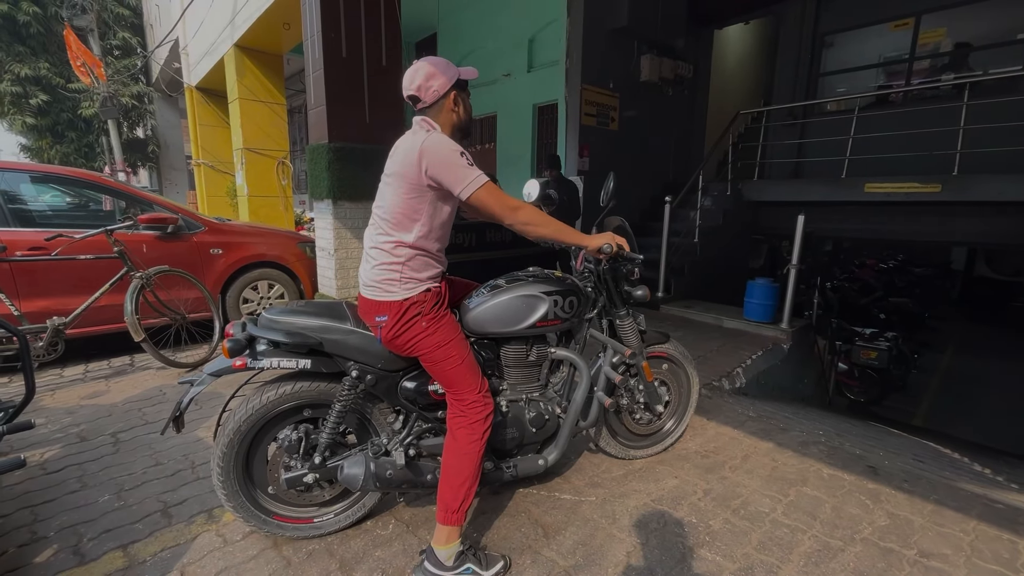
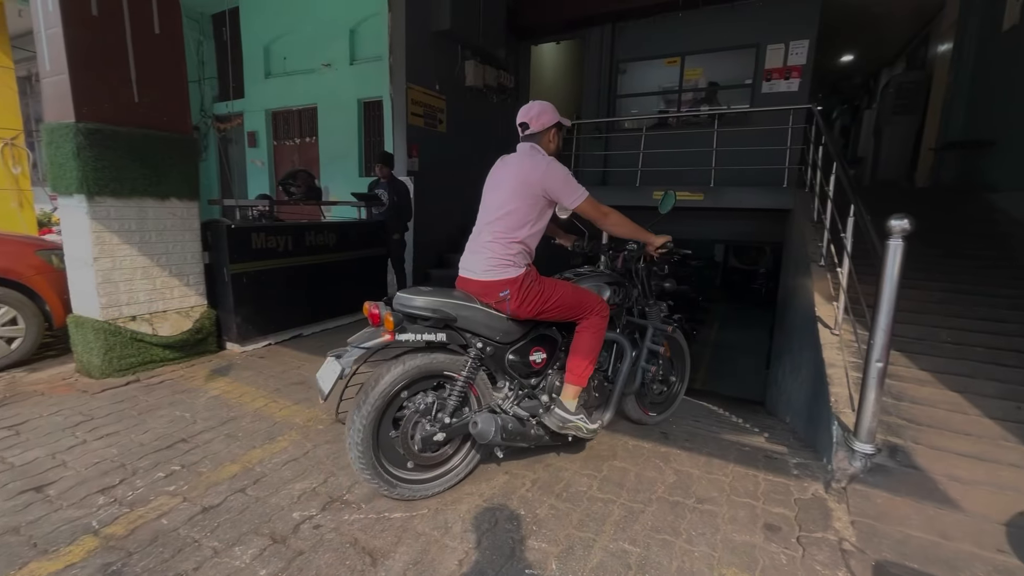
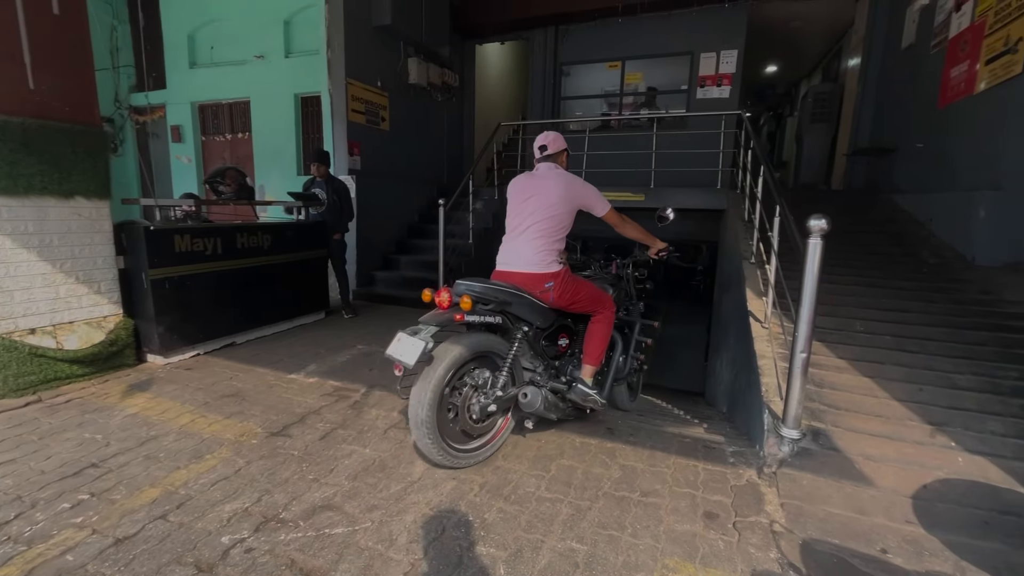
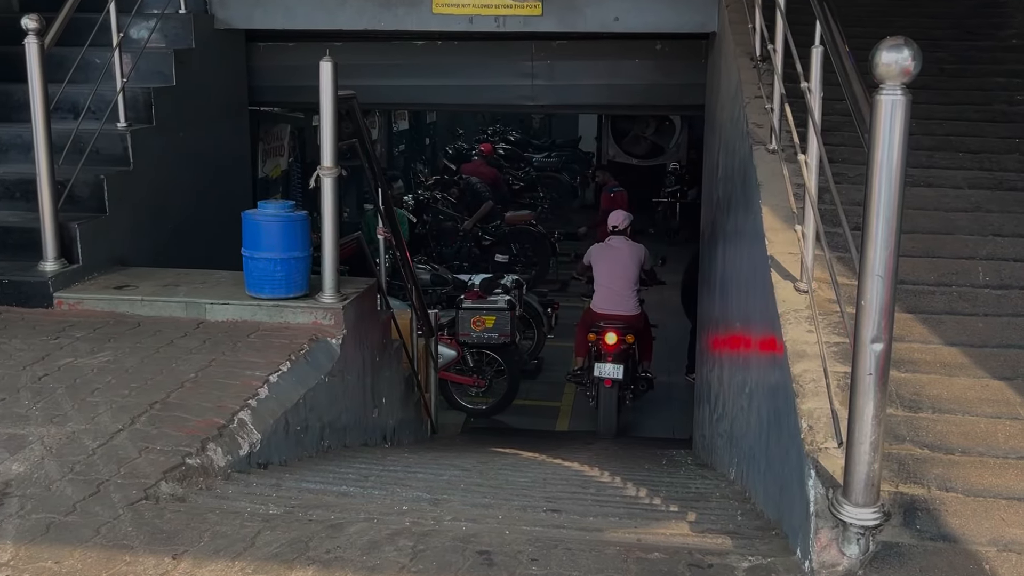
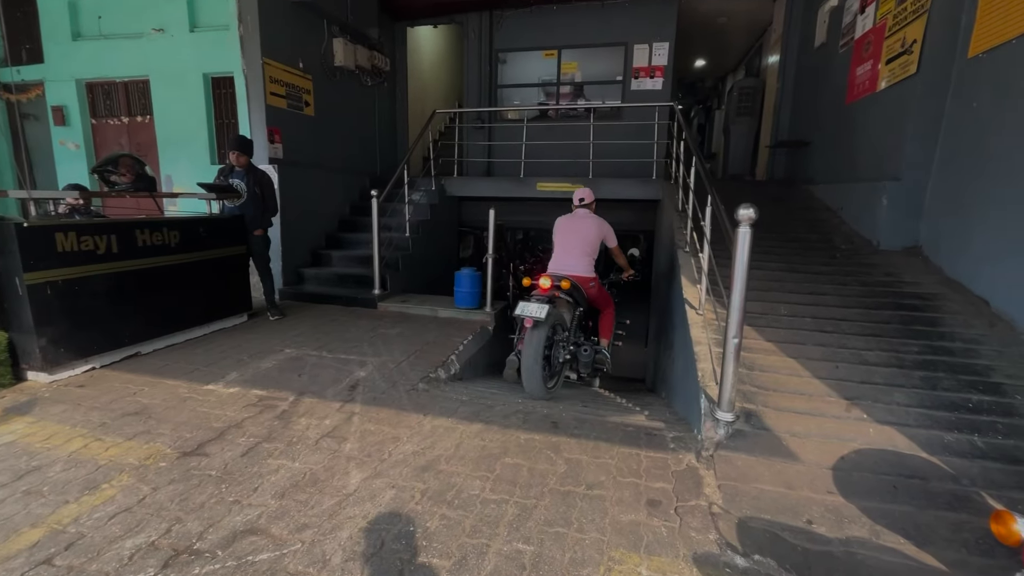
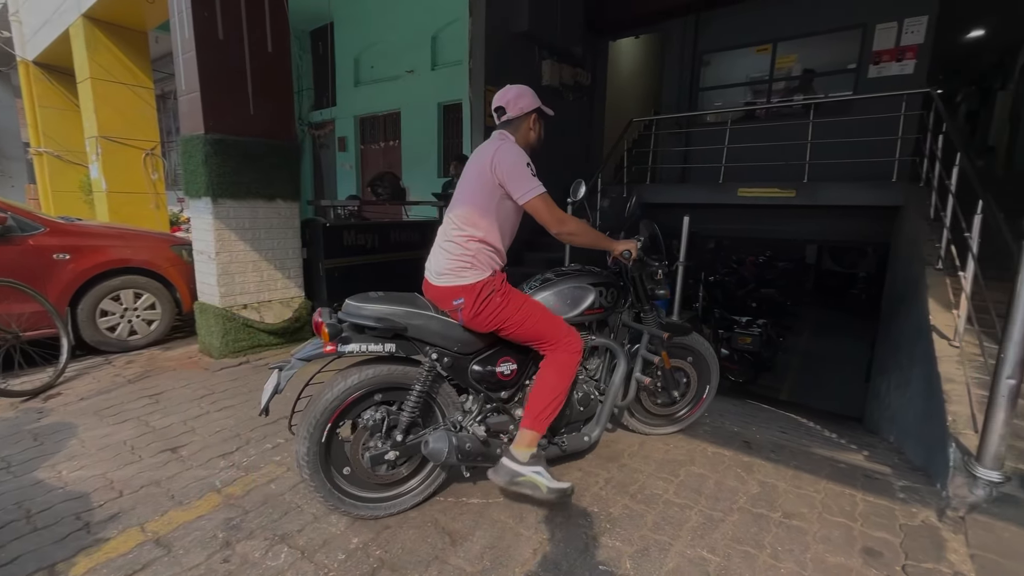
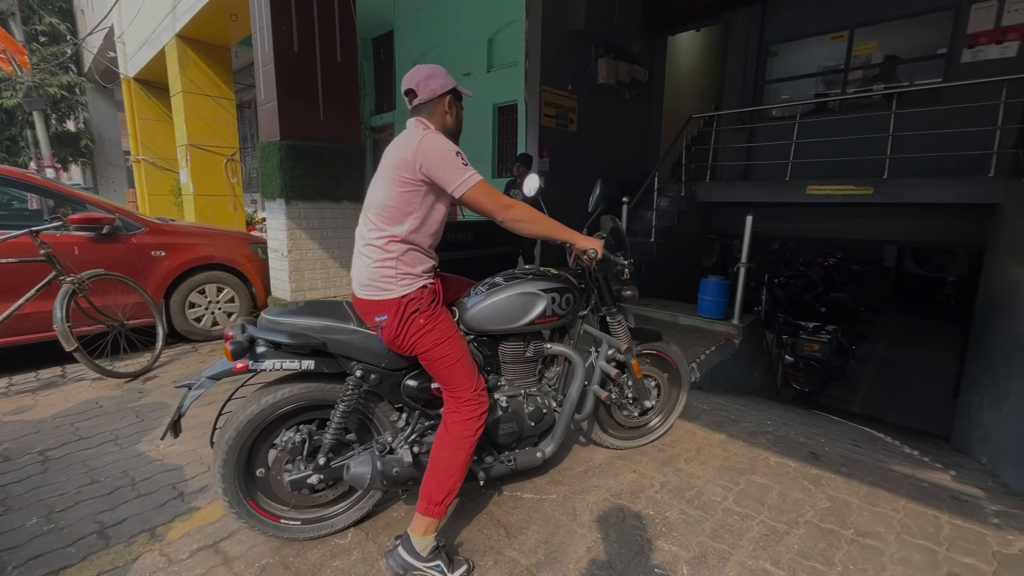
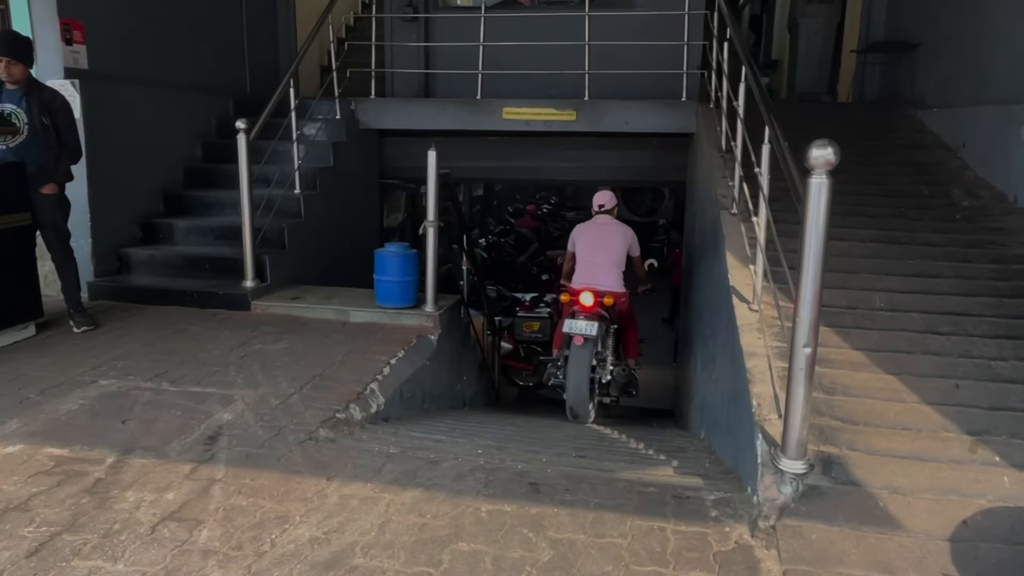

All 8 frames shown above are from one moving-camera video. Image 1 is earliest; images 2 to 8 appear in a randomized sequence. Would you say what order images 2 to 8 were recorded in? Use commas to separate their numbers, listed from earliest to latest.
7, 6, 2, 3, 5, 8, 4
